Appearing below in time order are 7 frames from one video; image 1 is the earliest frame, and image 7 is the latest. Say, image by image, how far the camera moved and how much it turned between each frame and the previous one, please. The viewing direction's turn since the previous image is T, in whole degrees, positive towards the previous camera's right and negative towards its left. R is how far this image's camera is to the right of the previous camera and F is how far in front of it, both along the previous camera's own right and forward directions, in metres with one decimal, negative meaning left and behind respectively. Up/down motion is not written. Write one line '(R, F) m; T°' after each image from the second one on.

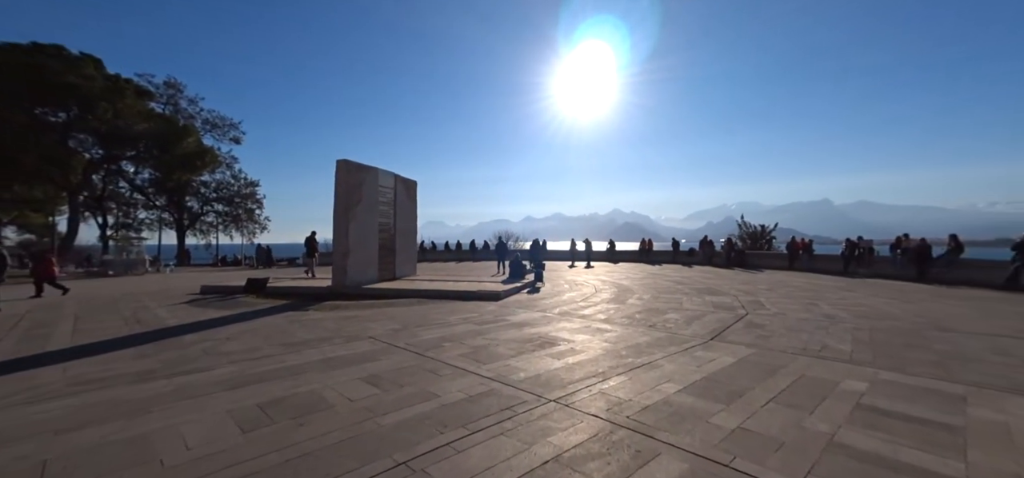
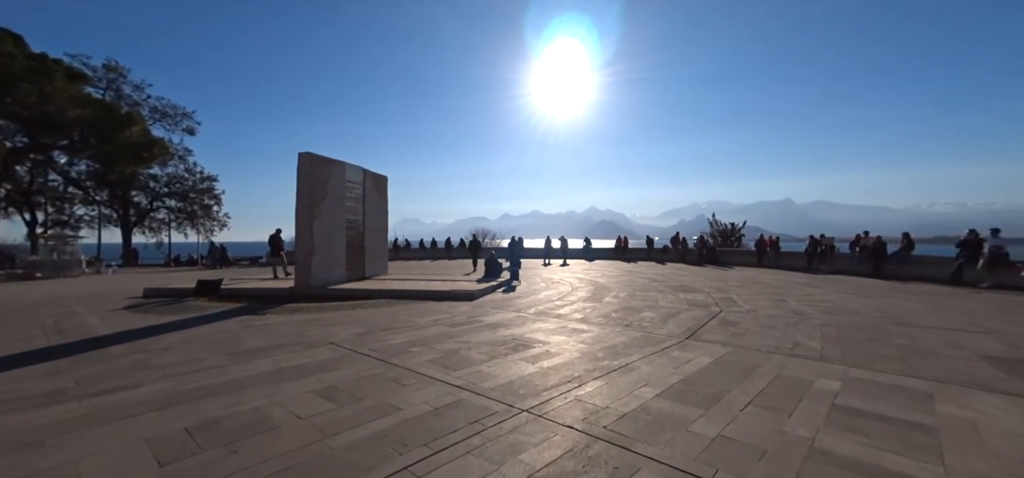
(+0.1, +0.3) m; +4°
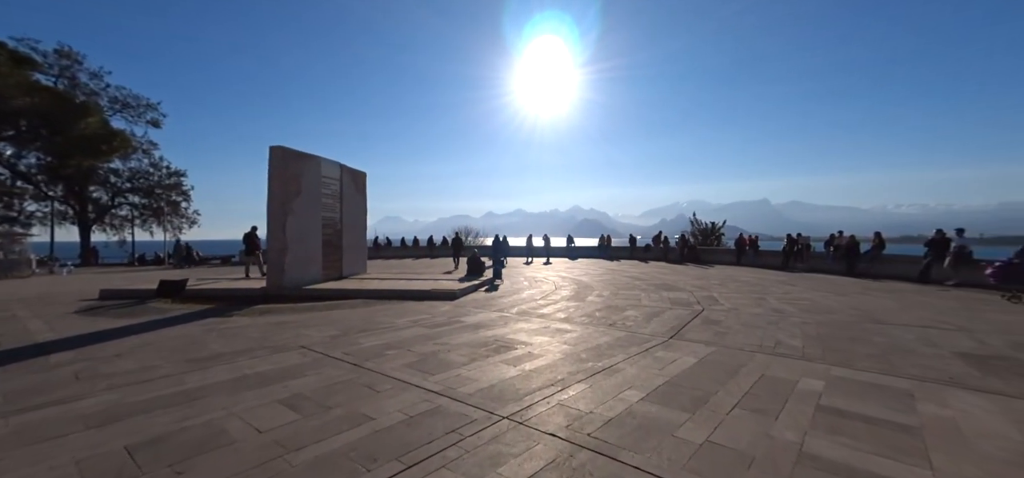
(0.0, +0.2) m; +2°
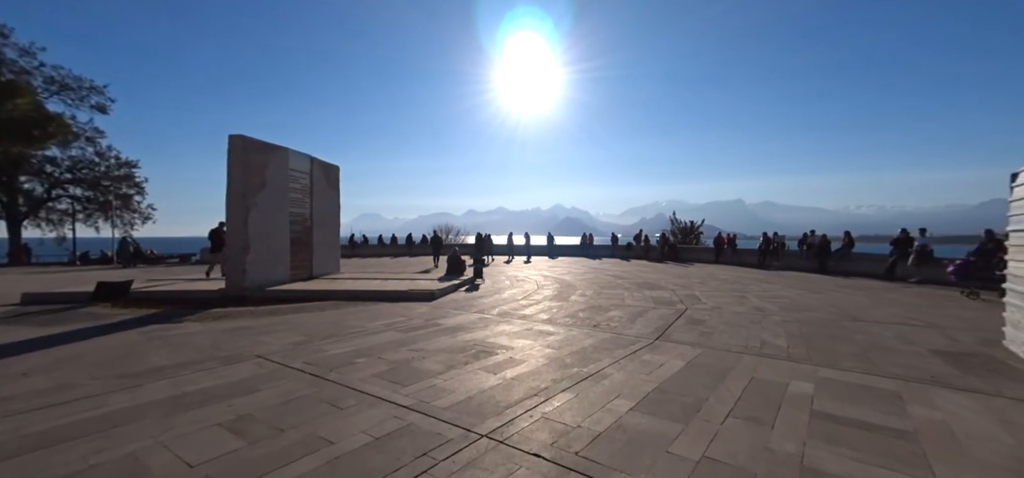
(0.0, +0.3) m; +3°
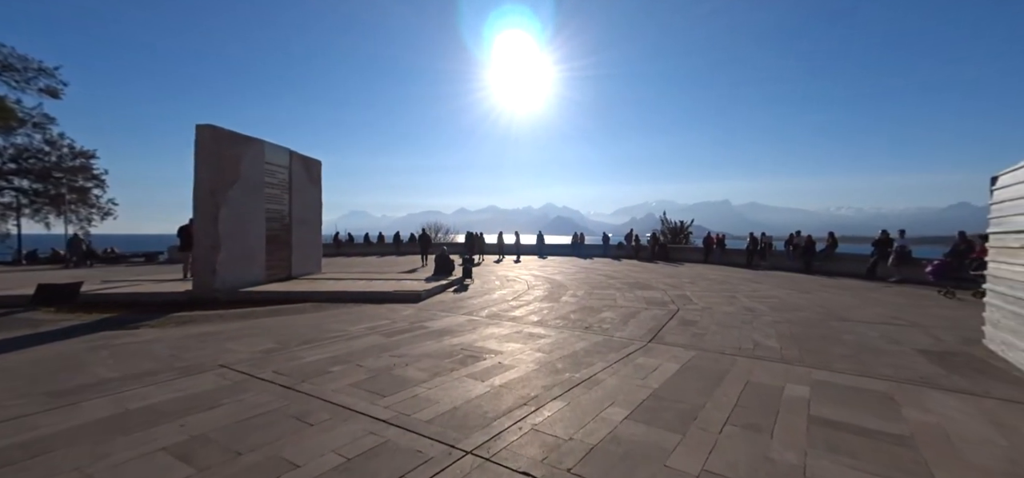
(0.0, +0.2) m; +1°
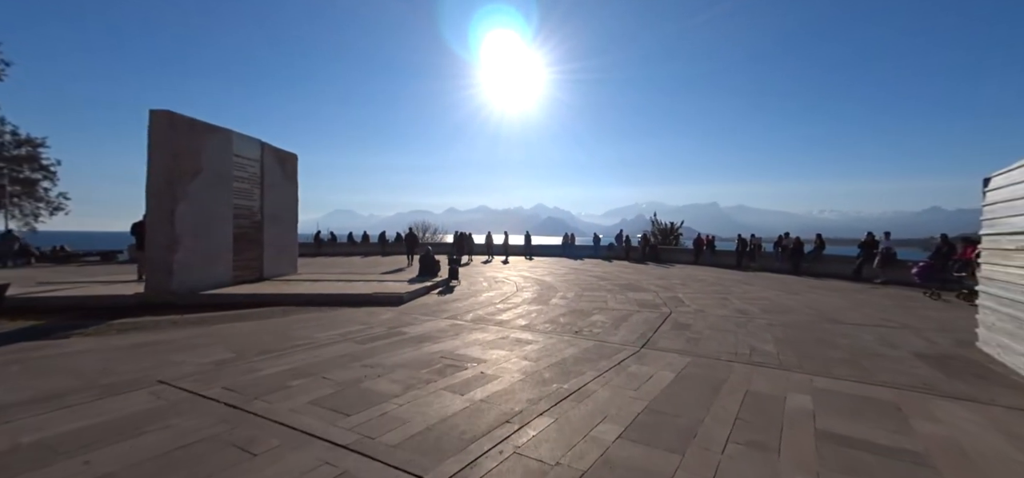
(+0.1, +0.4) m; +1°
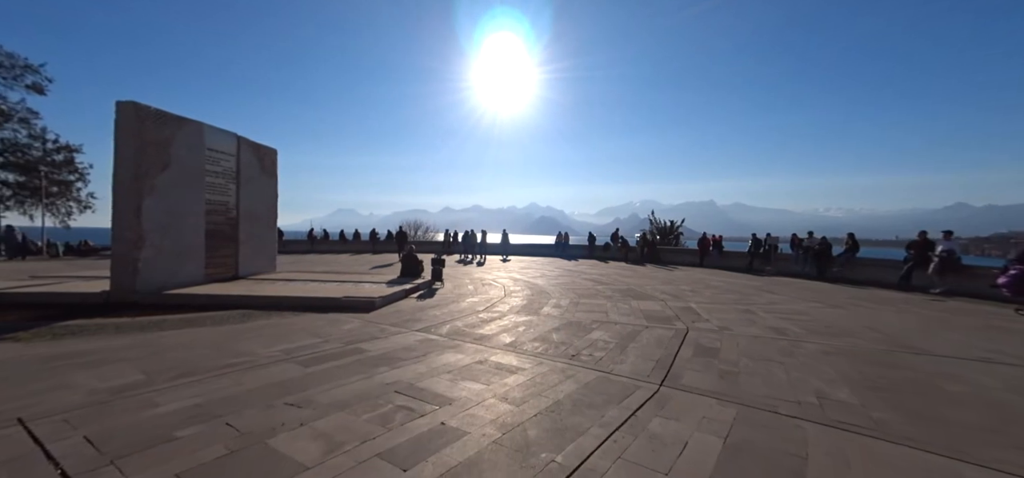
(+0.2, +1.5) m; +1°
